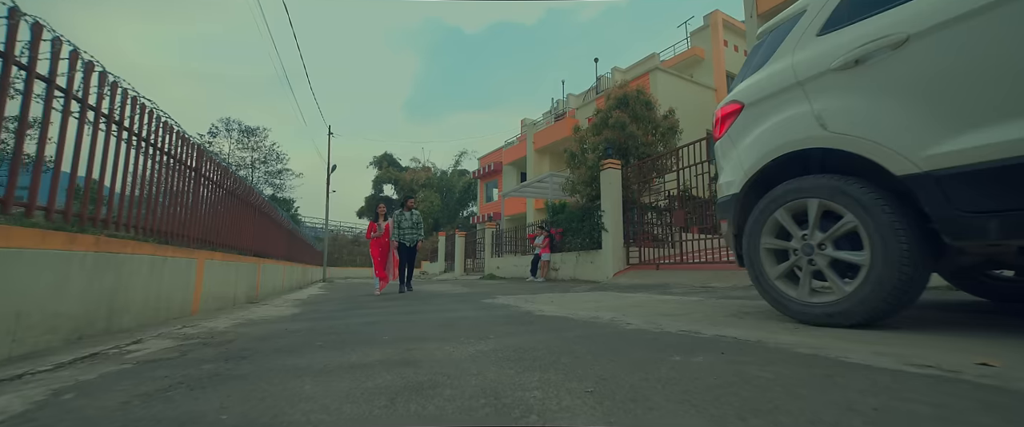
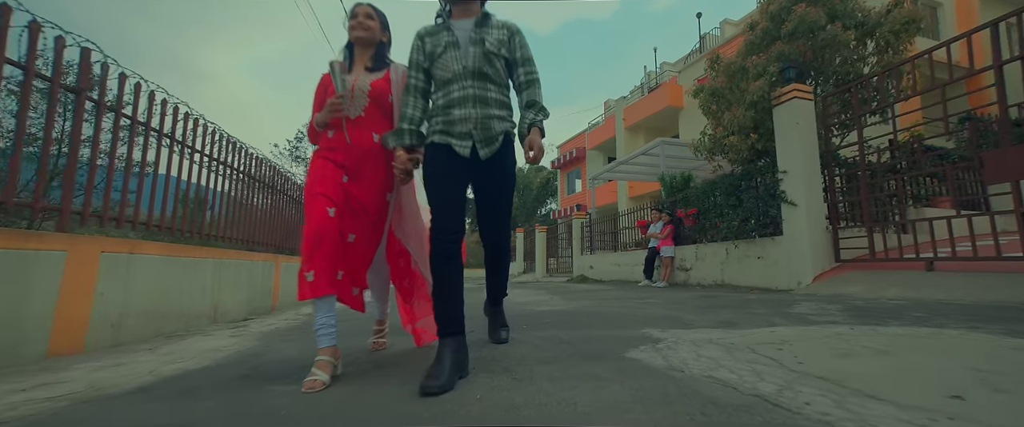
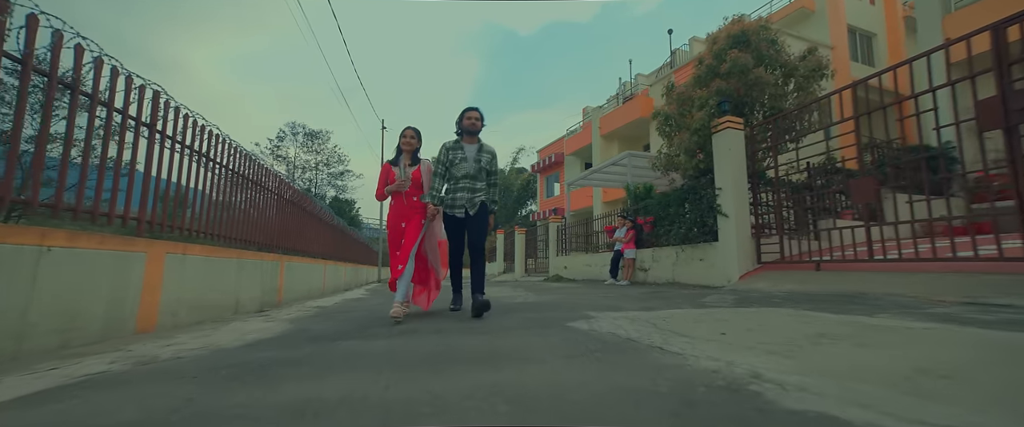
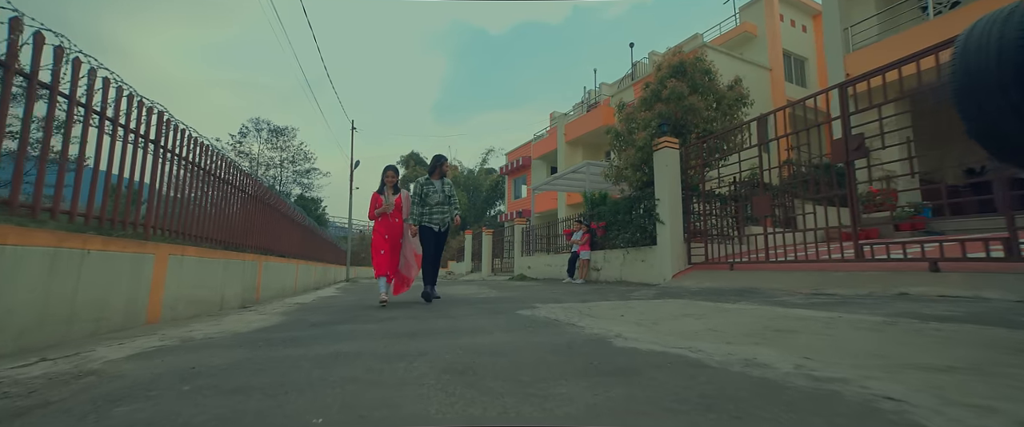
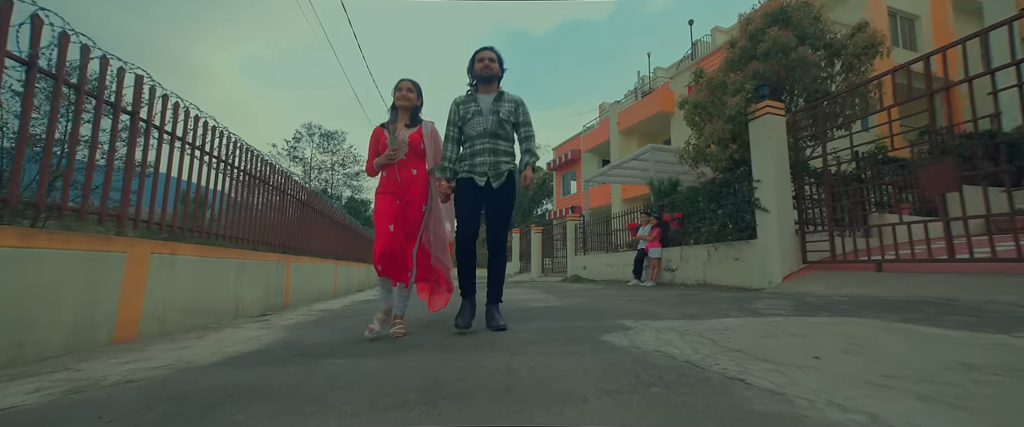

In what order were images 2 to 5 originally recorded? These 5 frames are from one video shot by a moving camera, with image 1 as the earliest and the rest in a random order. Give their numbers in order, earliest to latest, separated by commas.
4, 3, 5, 2
